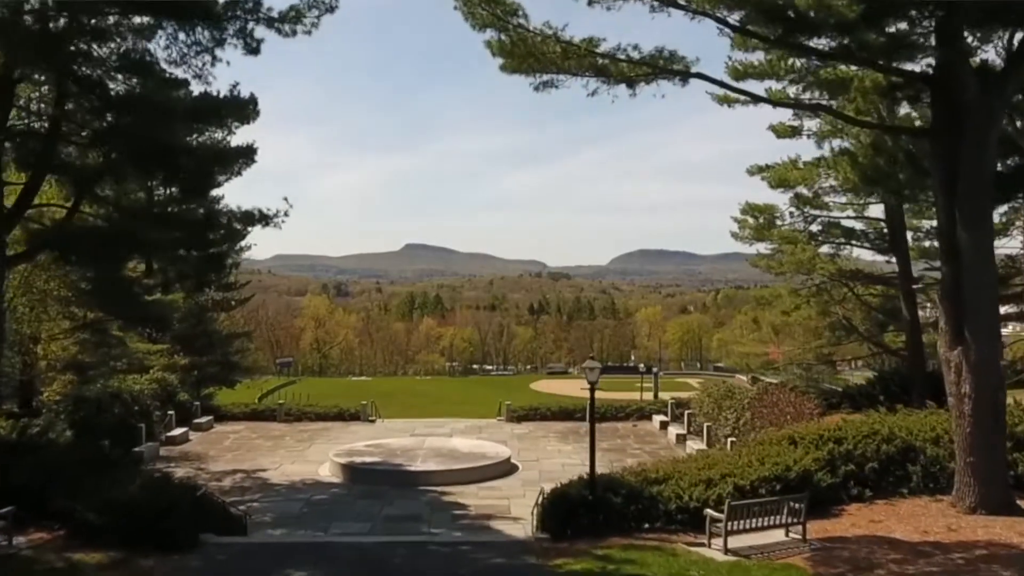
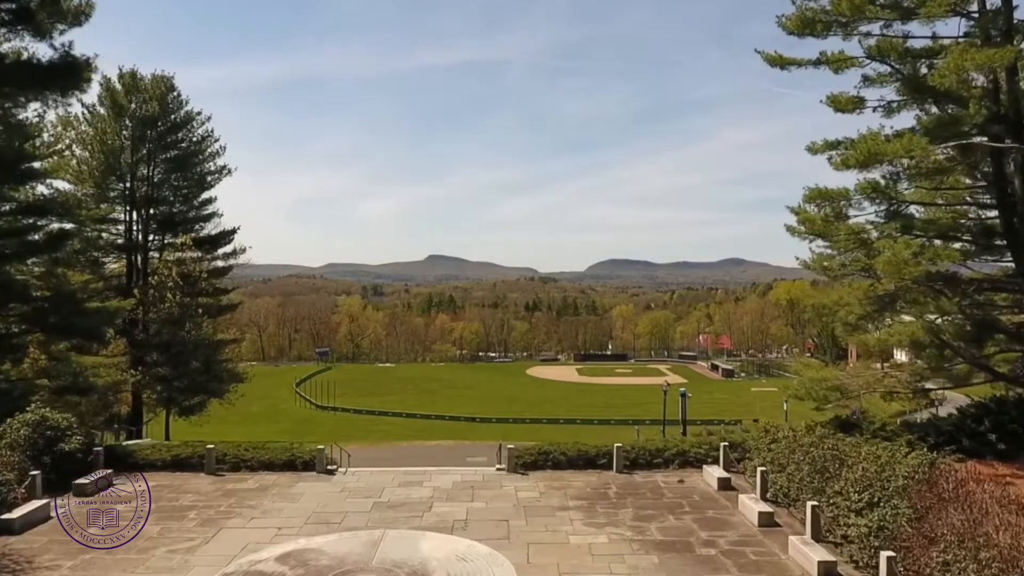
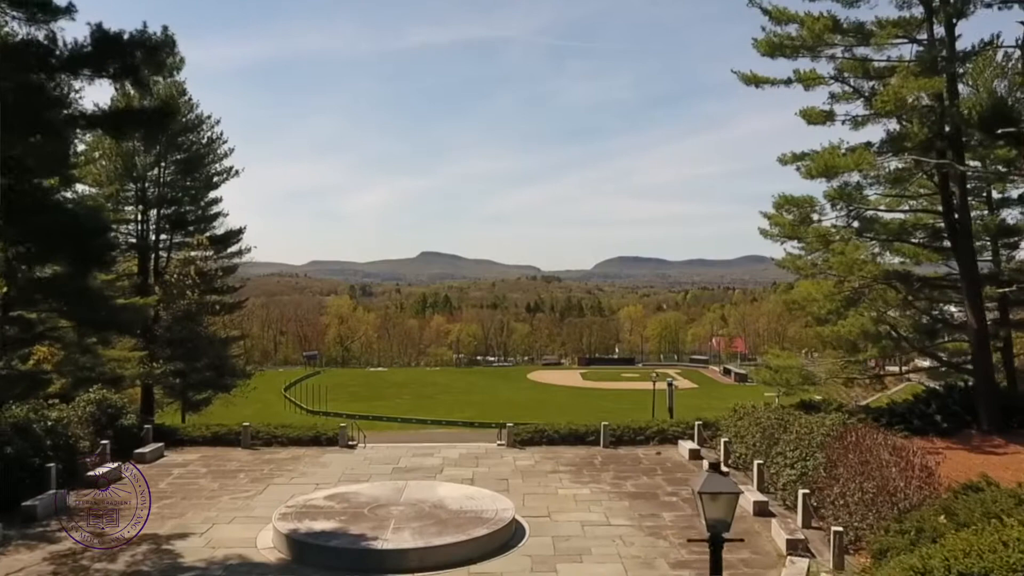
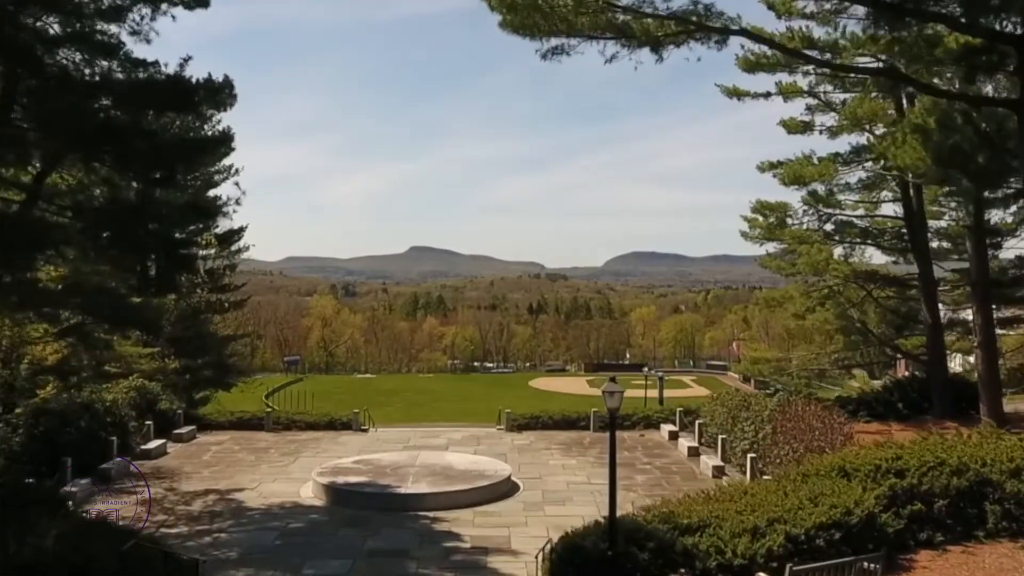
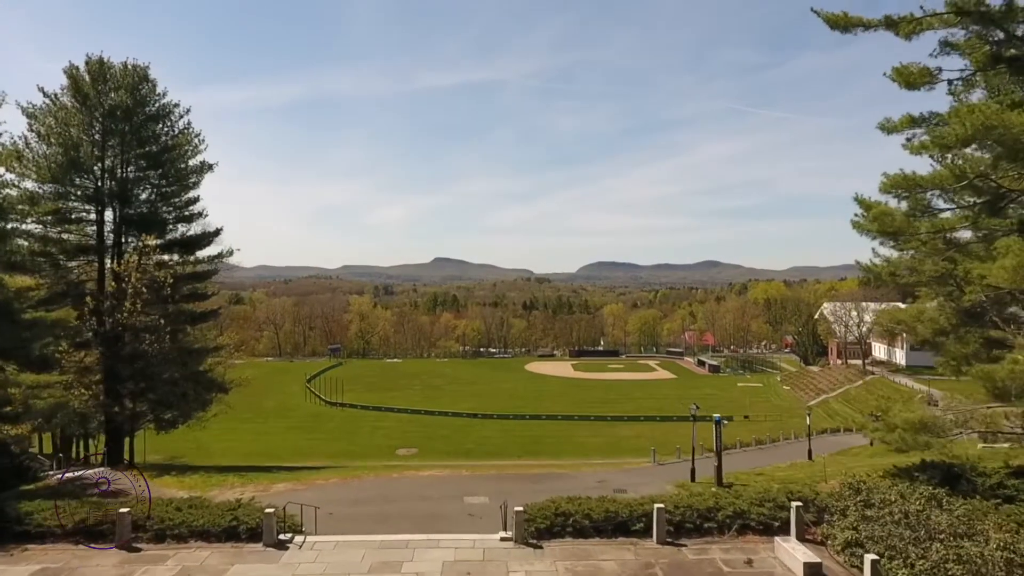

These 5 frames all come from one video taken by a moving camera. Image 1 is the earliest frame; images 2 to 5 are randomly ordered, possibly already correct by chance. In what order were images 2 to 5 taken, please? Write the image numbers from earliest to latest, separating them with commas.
4, 3, 2, 5
